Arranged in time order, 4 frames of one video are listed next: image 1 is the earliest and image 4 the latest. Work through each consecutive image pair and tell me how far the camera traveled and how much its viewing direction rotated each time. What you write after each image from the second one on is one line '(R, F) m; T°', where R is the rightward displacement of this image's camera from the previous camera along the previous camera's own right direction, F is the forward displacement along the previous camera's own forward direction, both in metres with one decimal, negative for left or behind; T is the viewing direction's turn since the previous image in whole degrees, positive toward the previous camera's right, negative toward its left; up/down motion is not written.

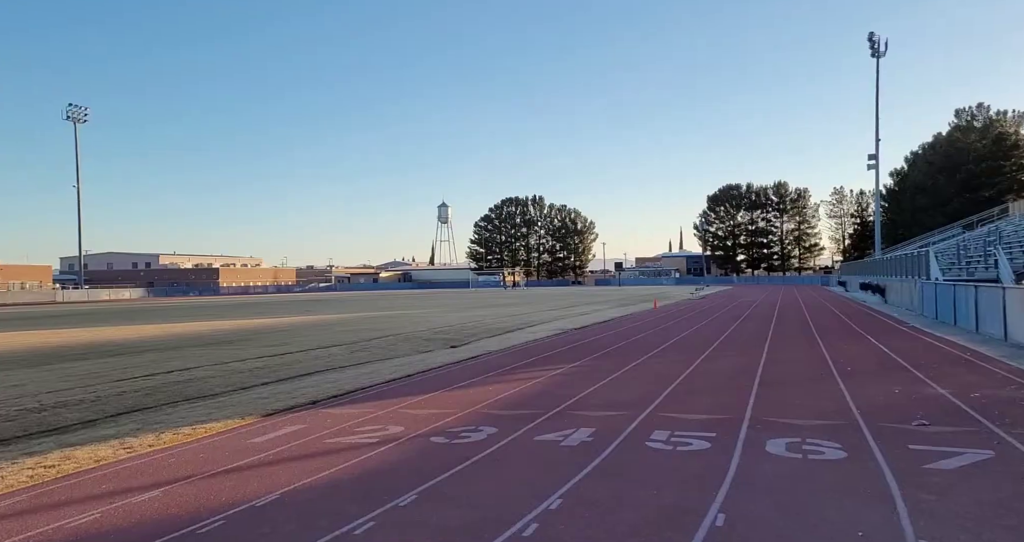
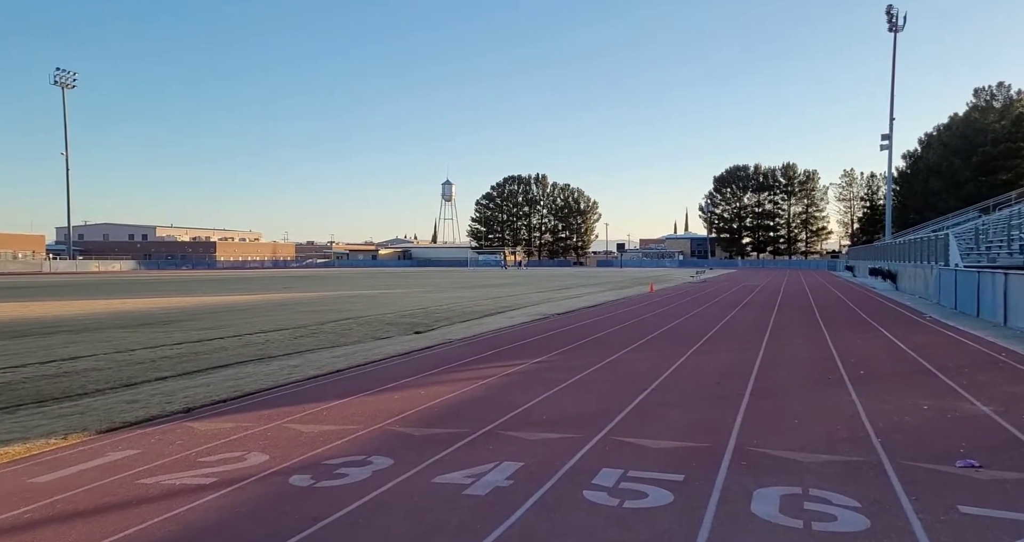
(+0.9, +2.3) m; 0°
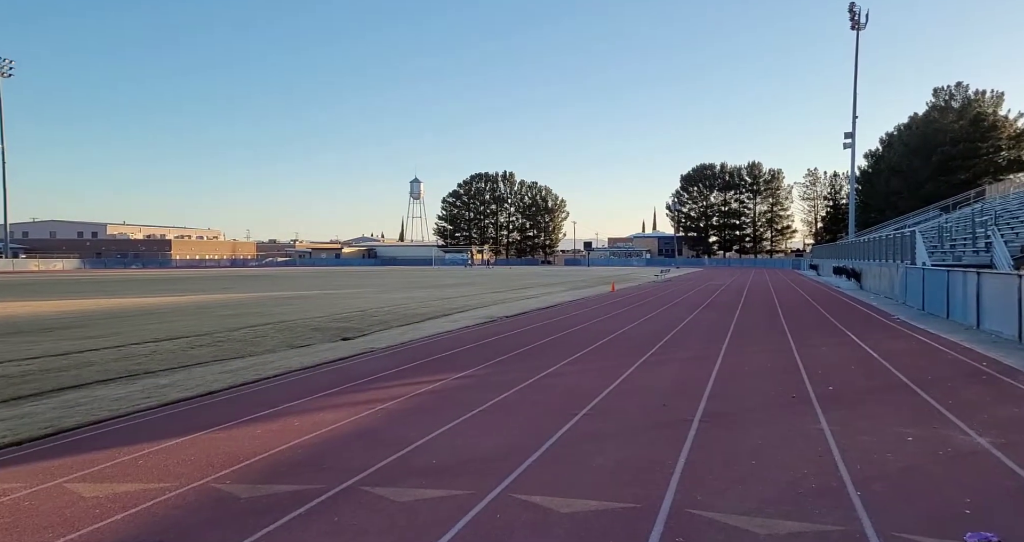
(+0.9, +1.9) m; +2°
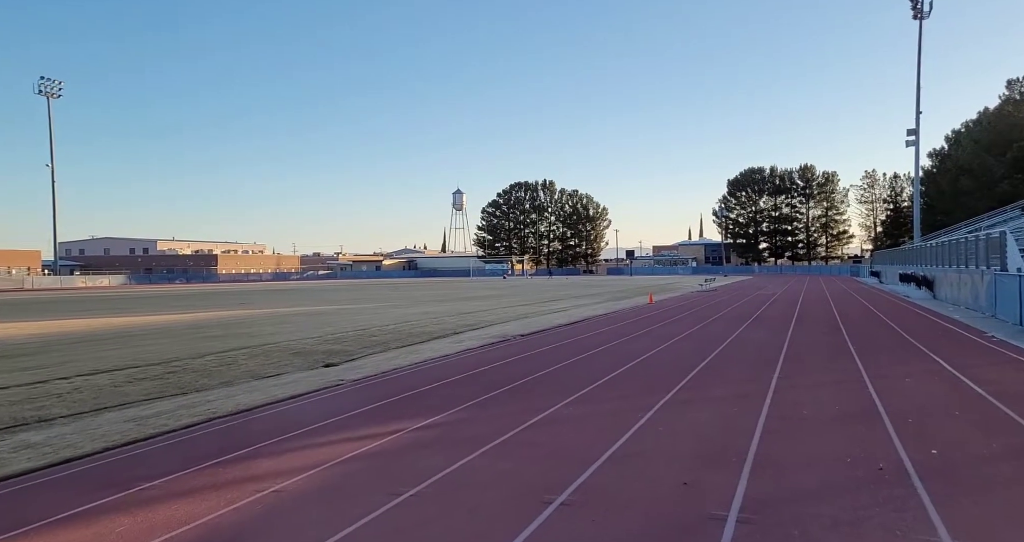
(+0.9, +2.7) m; -4°
